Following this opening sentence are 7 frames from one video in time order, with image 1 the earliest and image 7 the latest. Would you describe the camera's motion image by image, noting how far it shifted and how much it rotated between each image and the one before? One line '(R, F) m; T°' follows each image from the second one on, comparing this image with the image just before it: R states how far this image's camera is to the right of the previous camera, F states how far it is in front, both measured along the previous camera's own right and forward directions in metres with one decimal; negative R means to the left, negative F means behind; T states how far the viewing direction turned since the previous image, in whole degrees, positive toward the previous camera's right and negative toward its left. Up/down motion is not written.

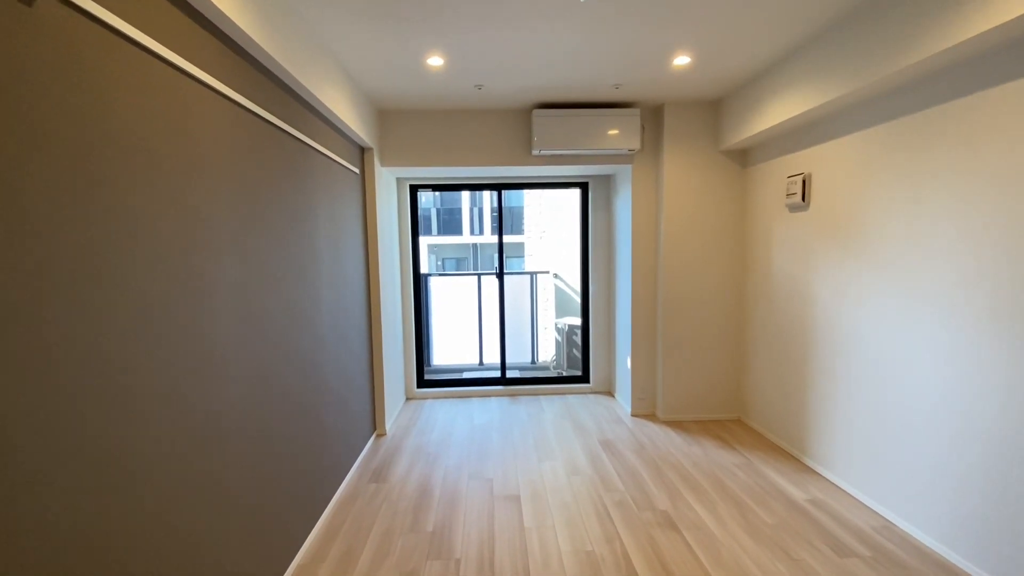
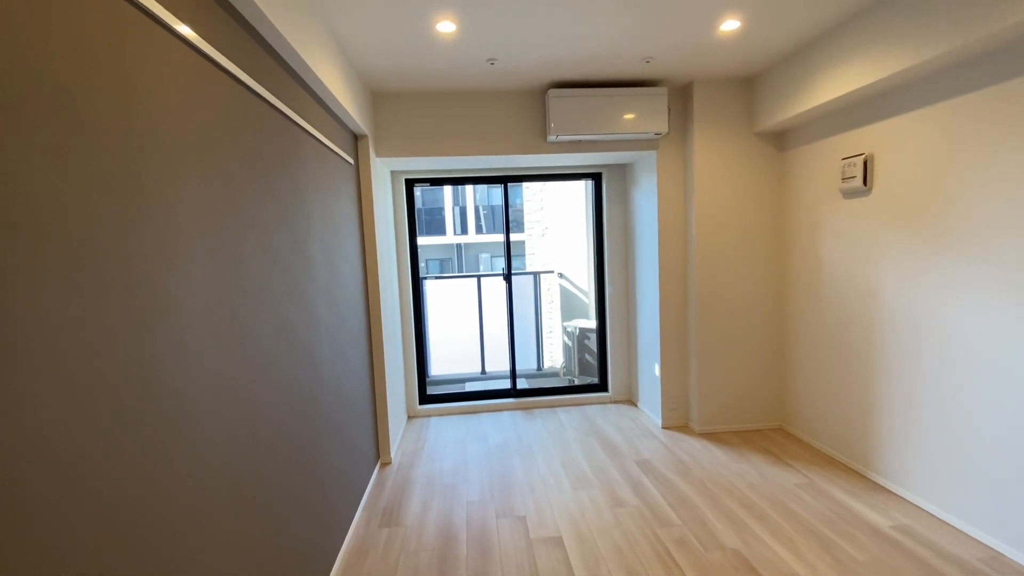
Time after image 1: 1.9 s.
(-0.3, +0.4) m; +2°
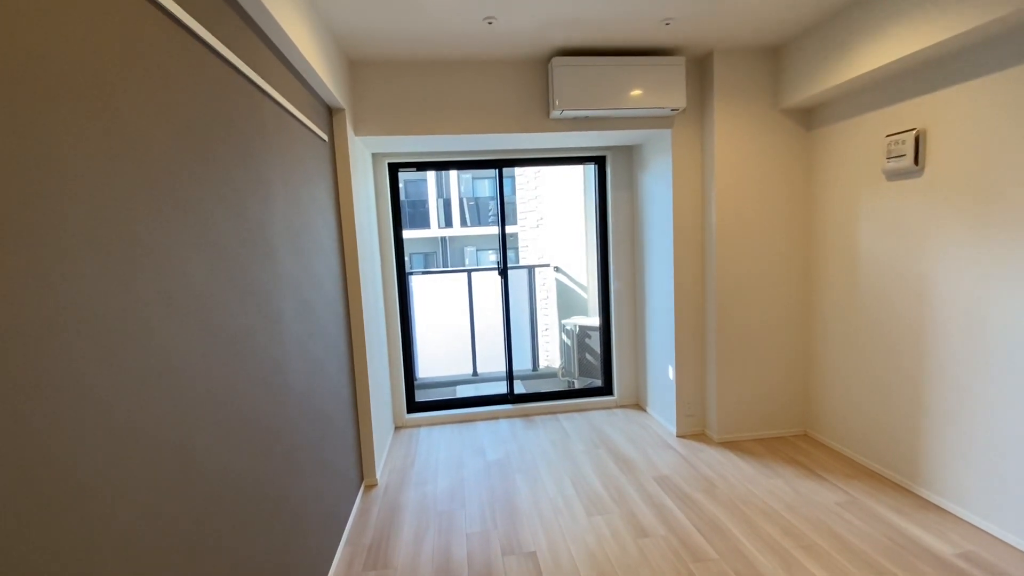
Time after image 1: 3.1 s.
(-0.1, +0.4) m; +2°
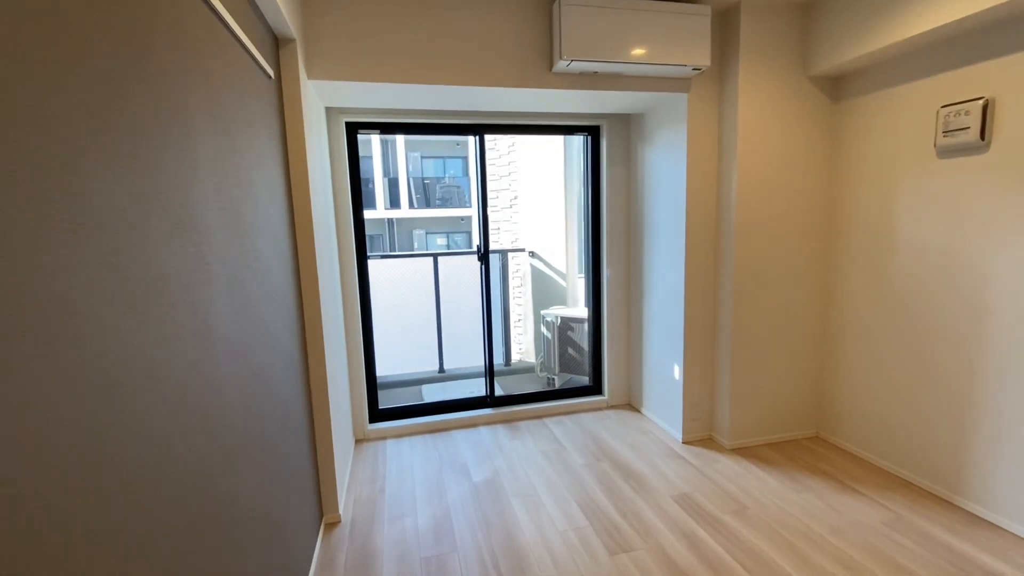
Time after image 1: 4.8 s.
(-0.3, +0.5) m; +7°
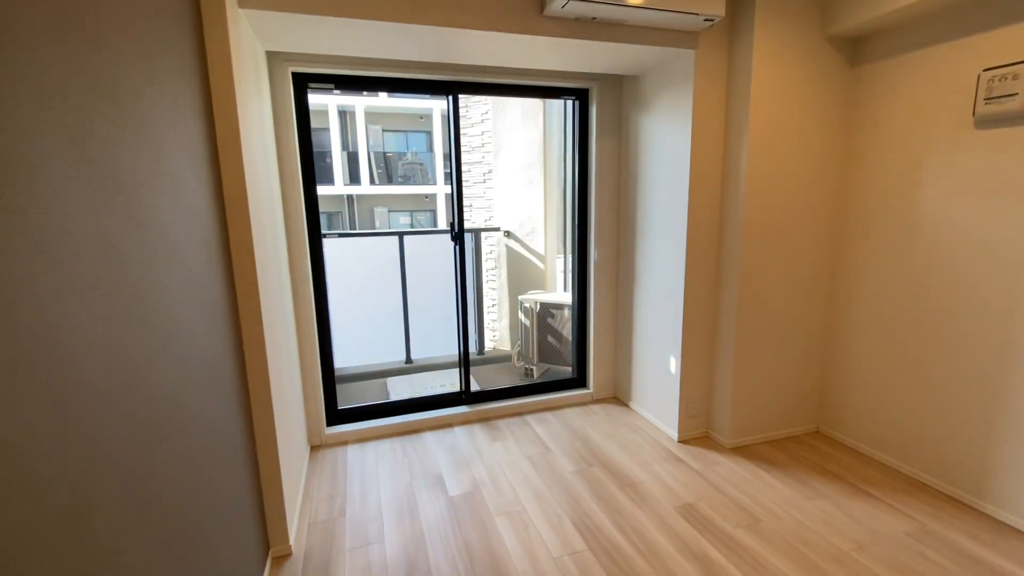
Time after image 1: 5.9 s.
(-0.1, +0.4) m; +4°
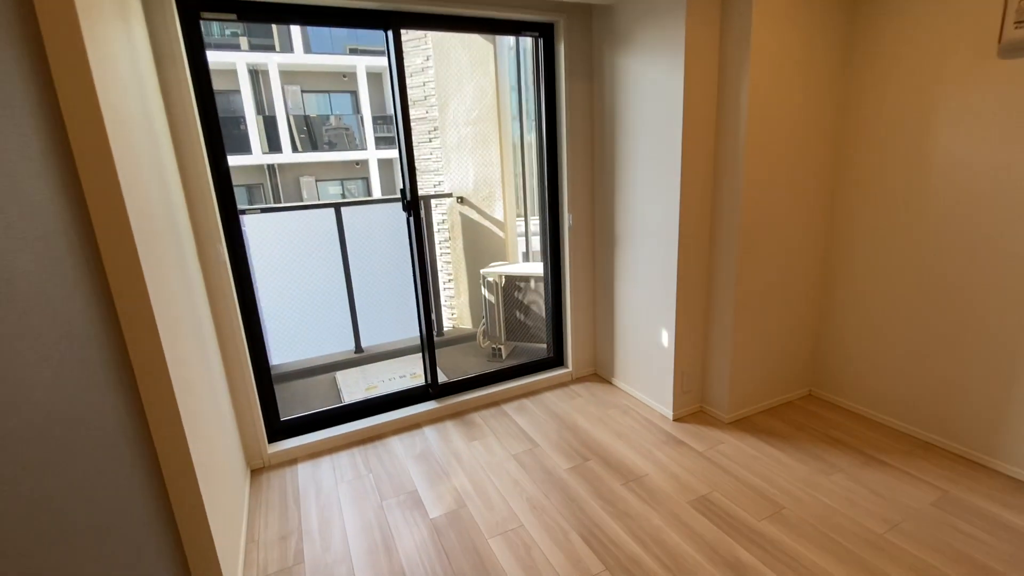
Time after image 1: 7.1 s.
(-0.1, +0.4) m; +7°
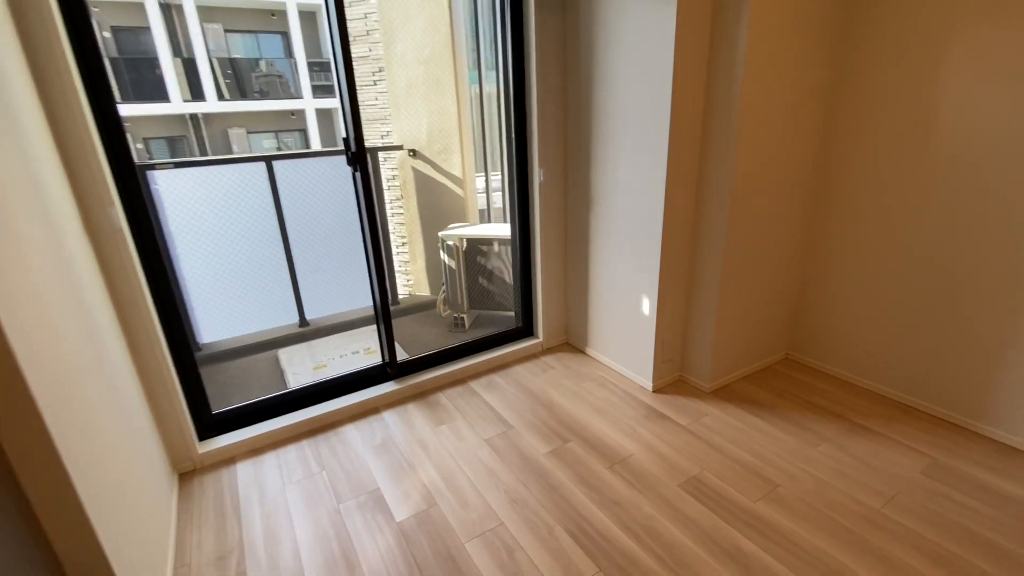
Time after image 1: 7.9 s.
(-0.1, +0.3) m; +6°
